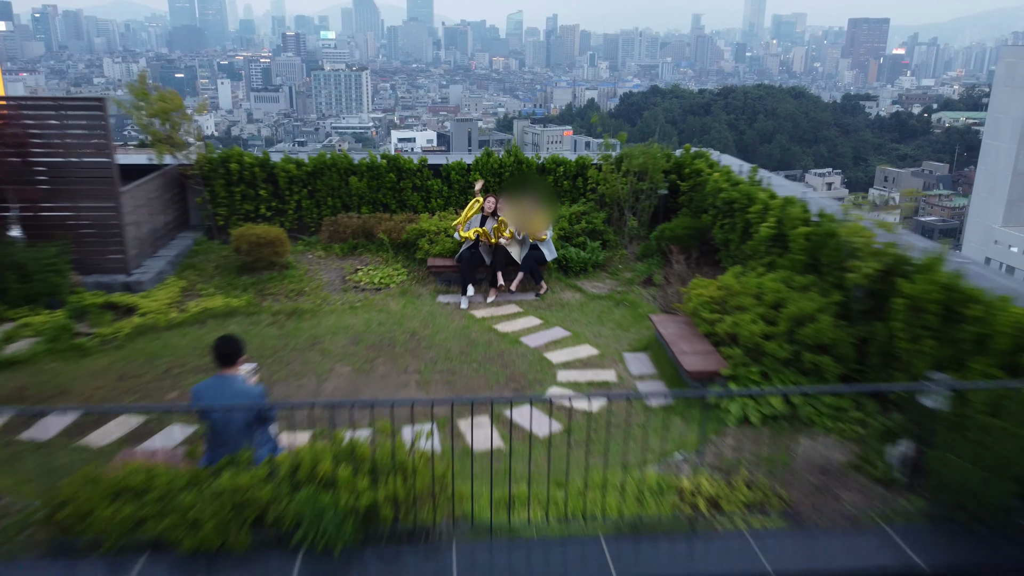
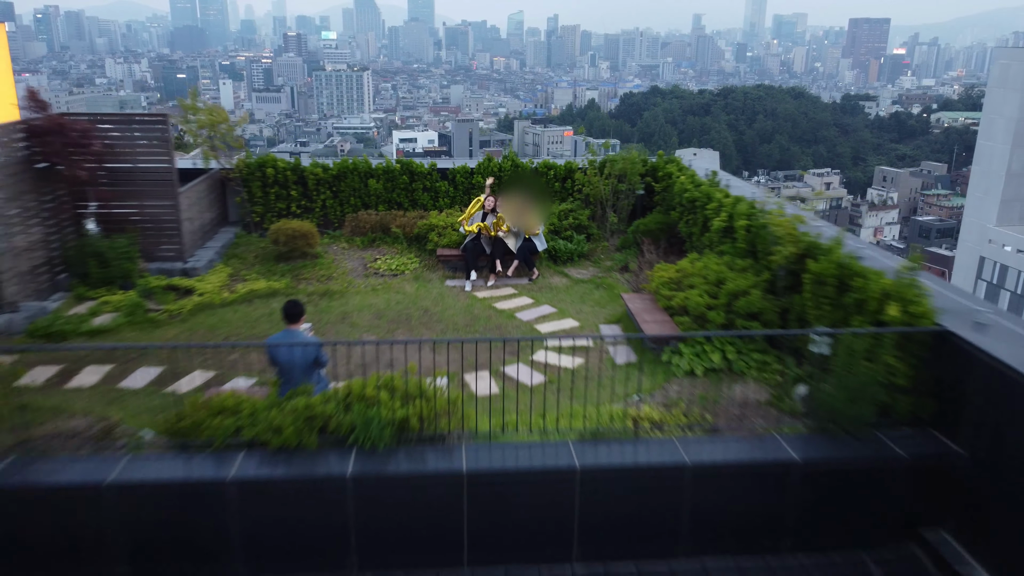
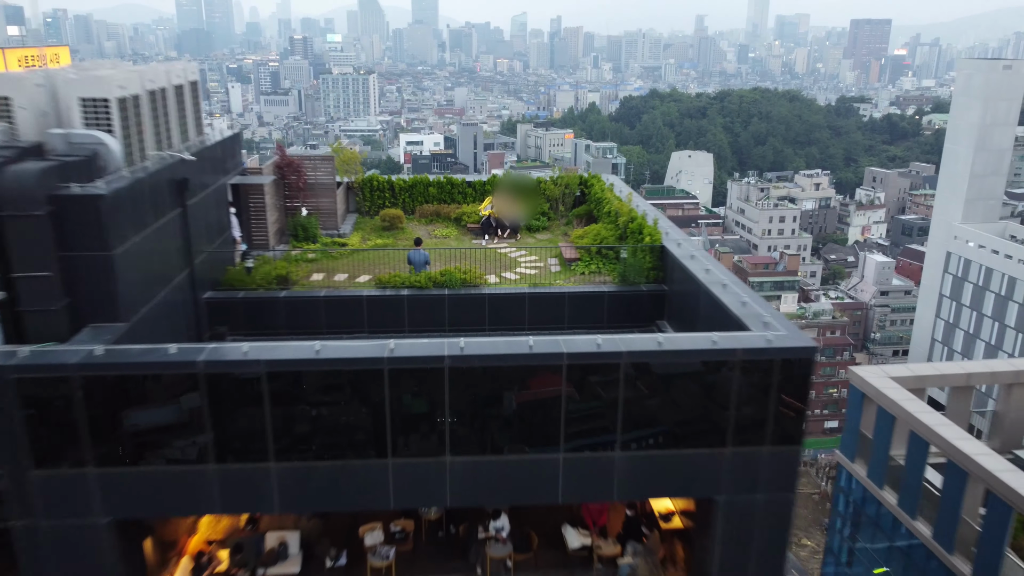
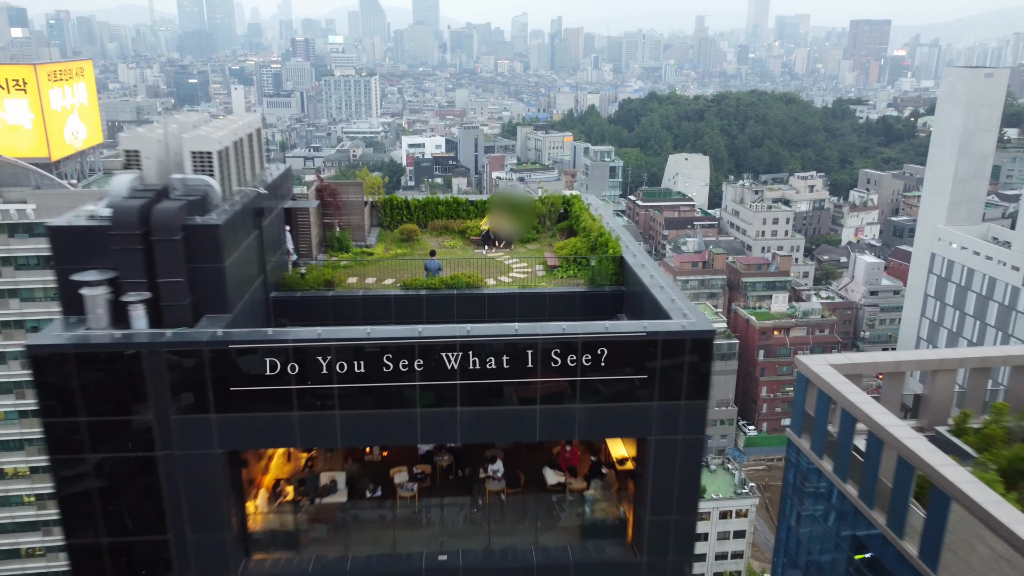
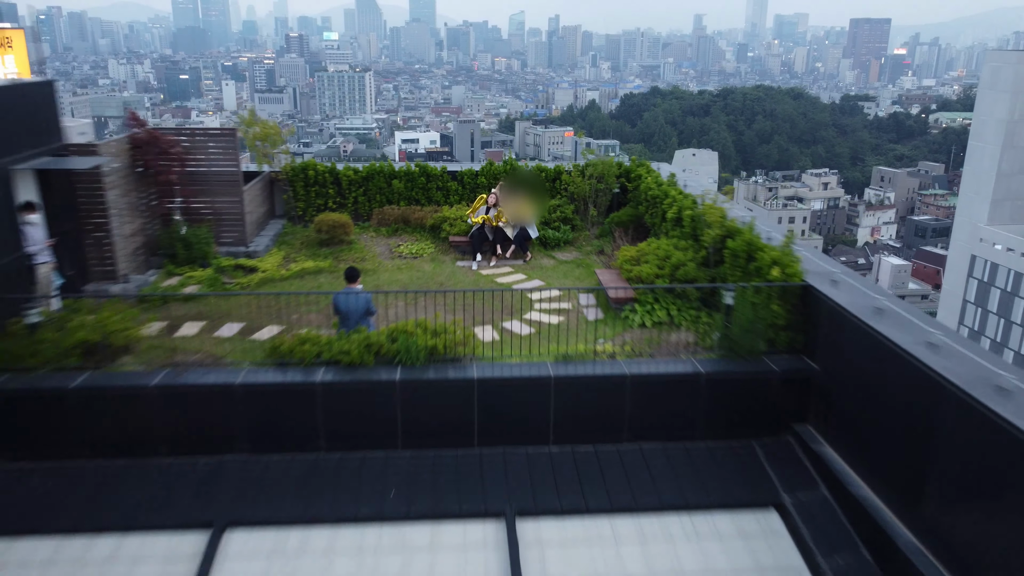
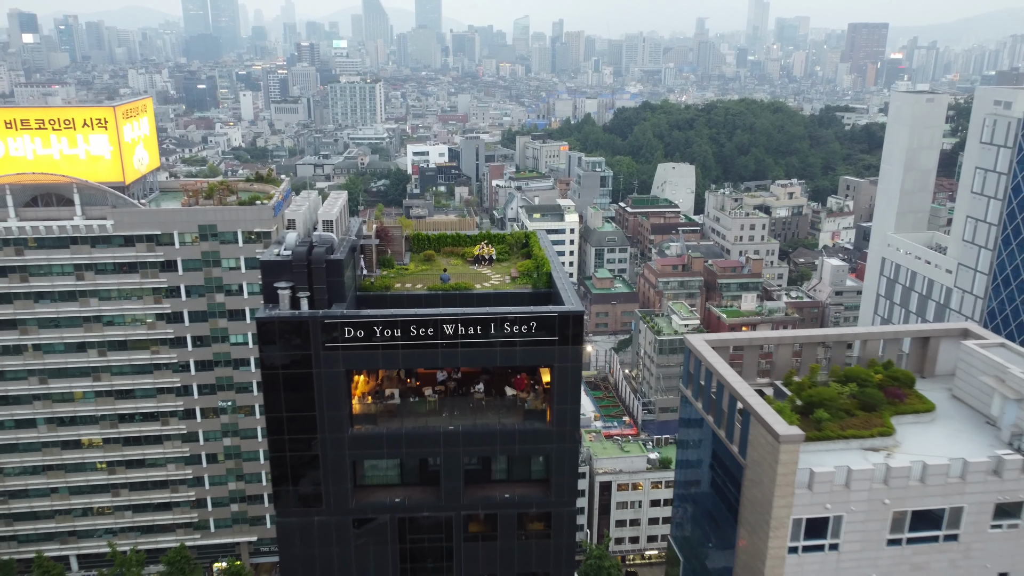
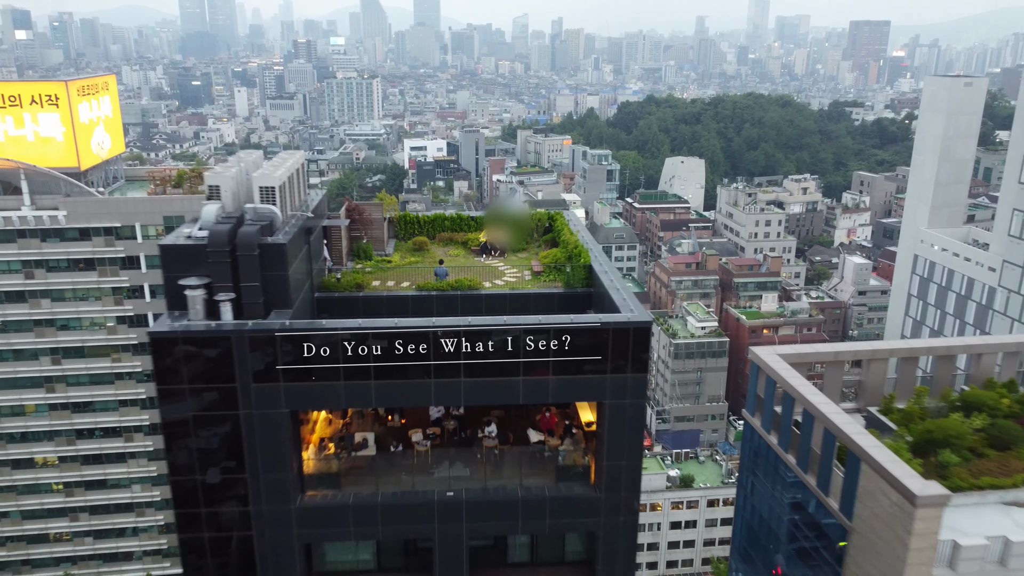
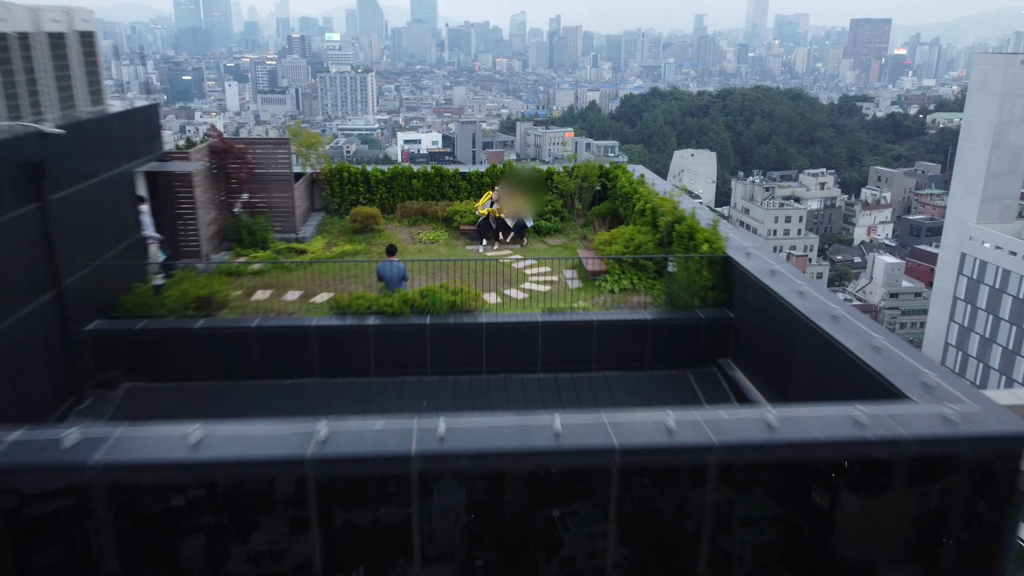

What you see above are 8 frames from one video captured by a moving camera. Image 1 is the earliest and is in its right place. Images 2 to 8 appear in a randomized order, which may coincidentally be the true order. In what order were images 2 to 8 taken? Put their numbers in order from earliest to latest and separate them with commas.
2, 5, 8, 3, 4, 7, 6
